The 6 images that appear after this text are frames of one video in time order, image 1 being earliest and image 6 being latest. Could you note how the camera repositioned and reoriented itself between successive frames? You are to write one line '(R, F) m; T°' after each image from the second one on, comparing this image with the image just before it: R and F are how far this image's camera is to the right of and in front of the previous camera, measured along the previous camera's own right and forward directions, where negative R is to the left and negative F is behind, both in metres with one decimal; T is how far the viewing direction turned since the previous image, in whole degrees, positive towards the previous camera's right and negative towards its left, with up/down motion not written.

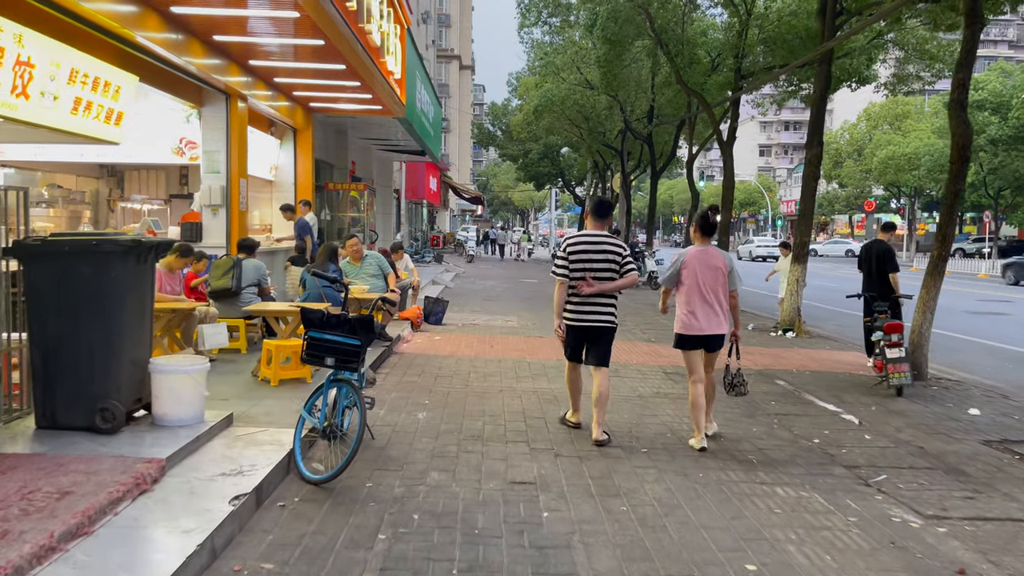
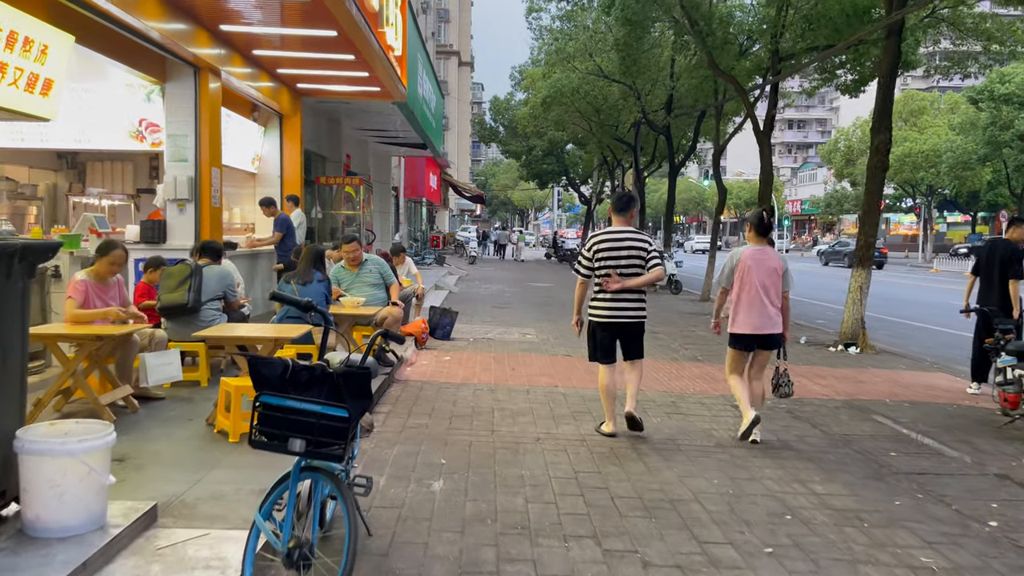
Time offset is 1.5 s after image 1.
(-0.3, +1.7) m; 0°
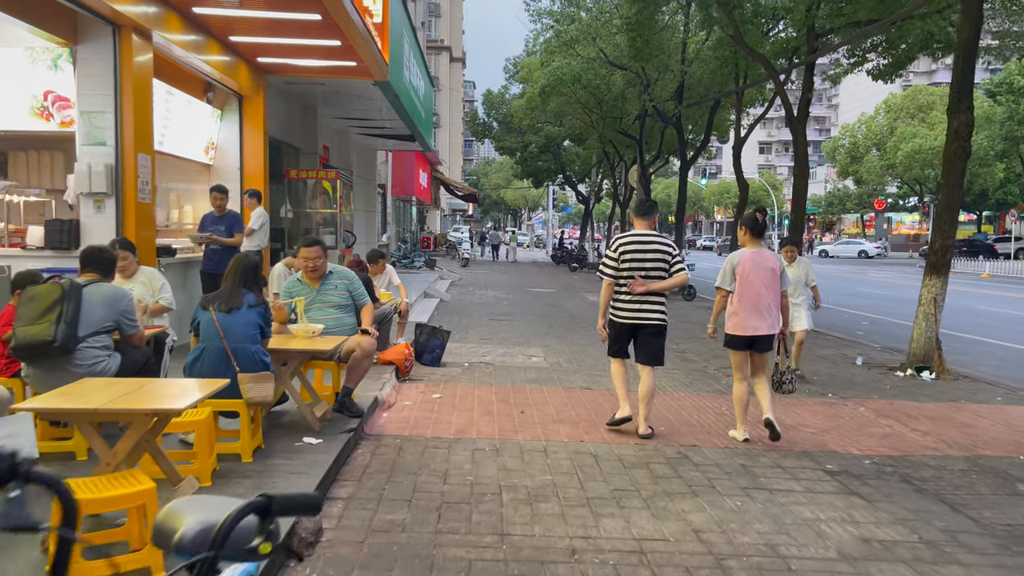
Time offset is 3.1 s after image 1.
(-0.1, +1.8) m; +1°
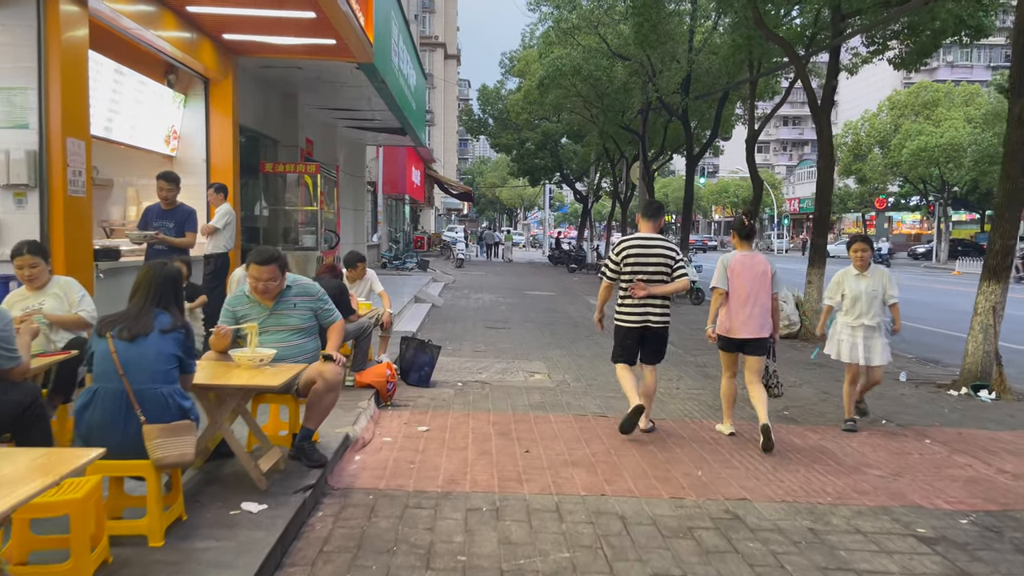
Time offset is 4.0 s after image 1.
(0.0, +1.1) m; 0°
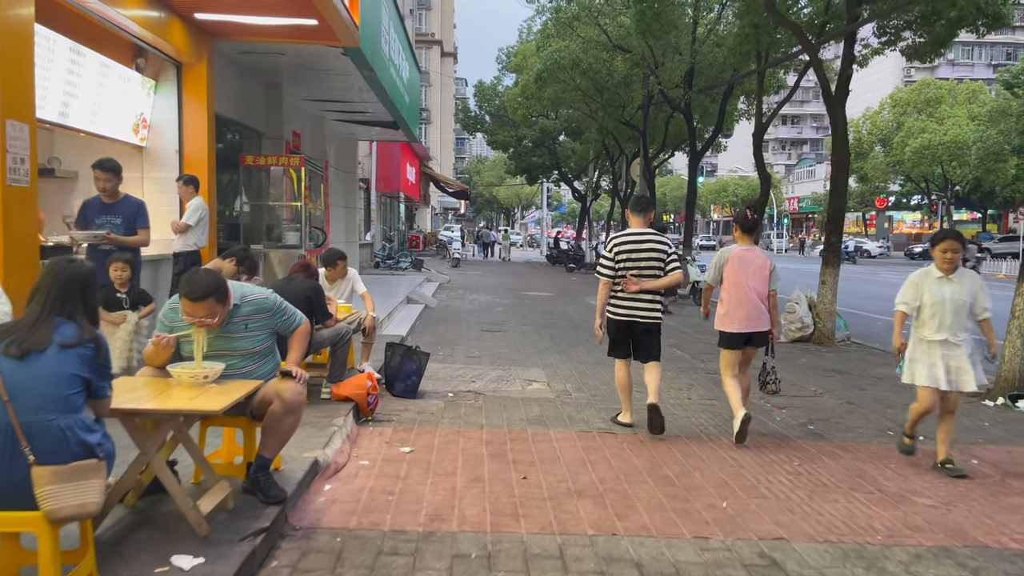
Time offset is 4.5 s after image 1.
(0.0, +0.7) m; 0°
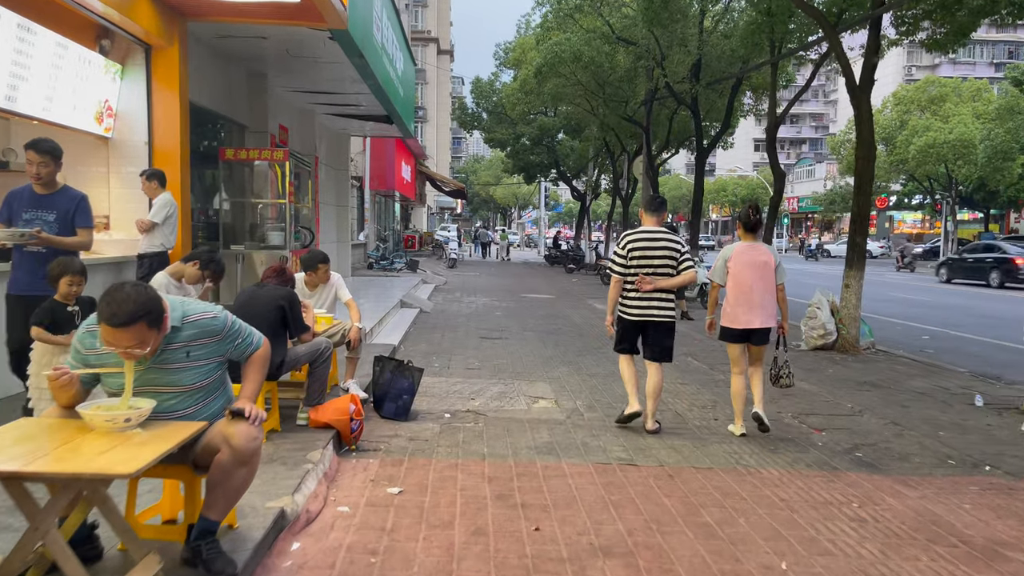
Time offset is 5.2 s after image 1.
(-0.1, +0.8) m; 0°
